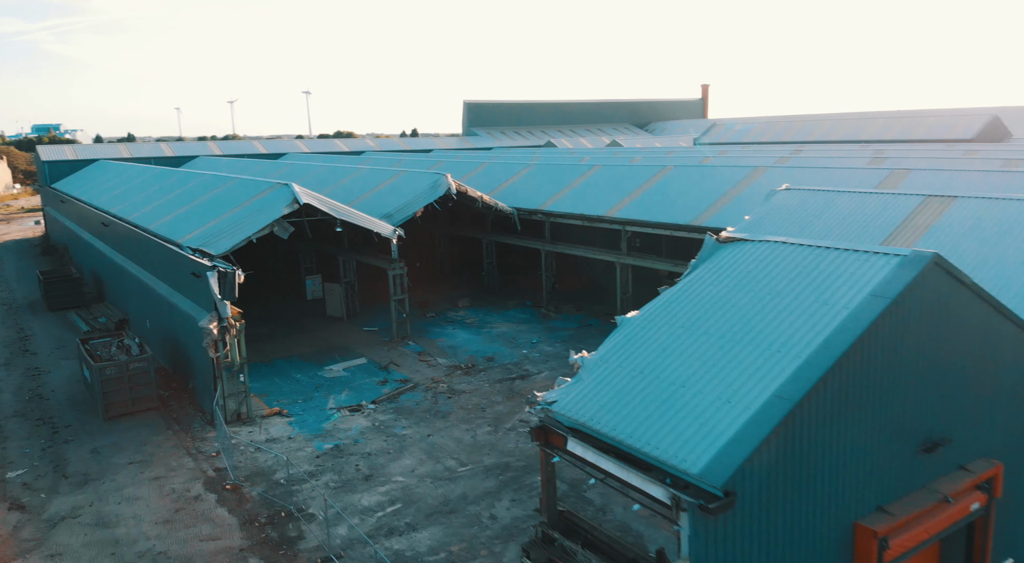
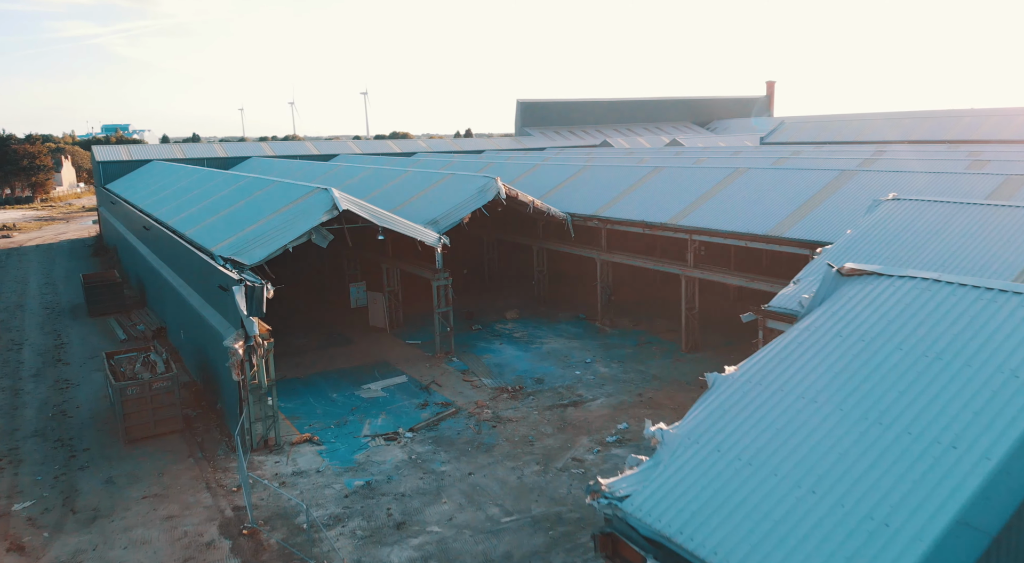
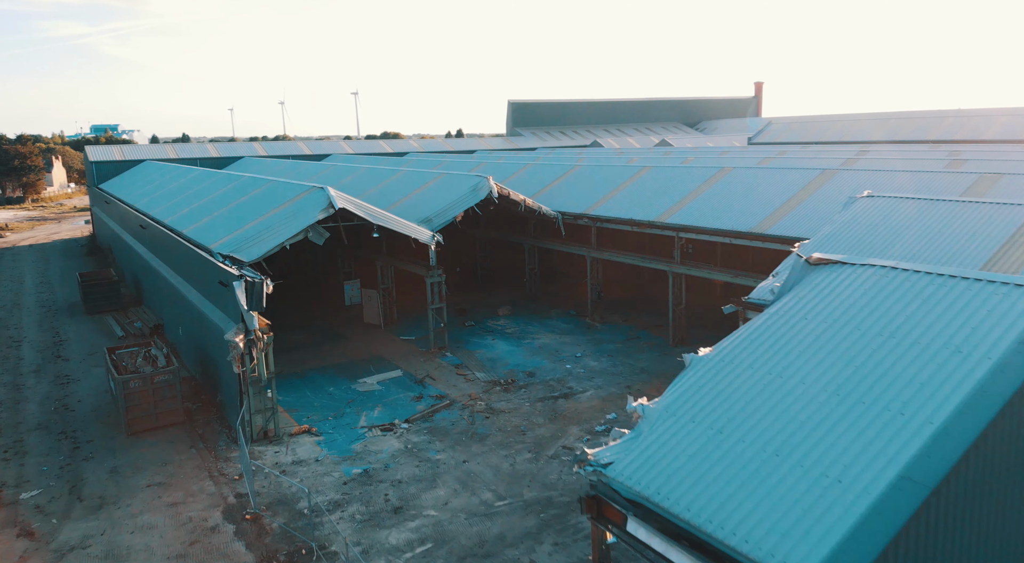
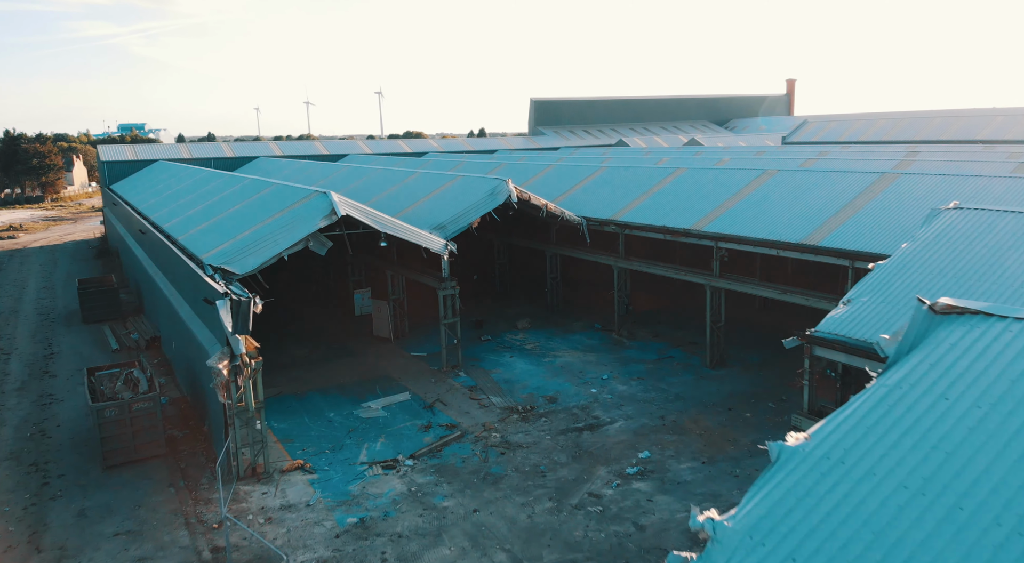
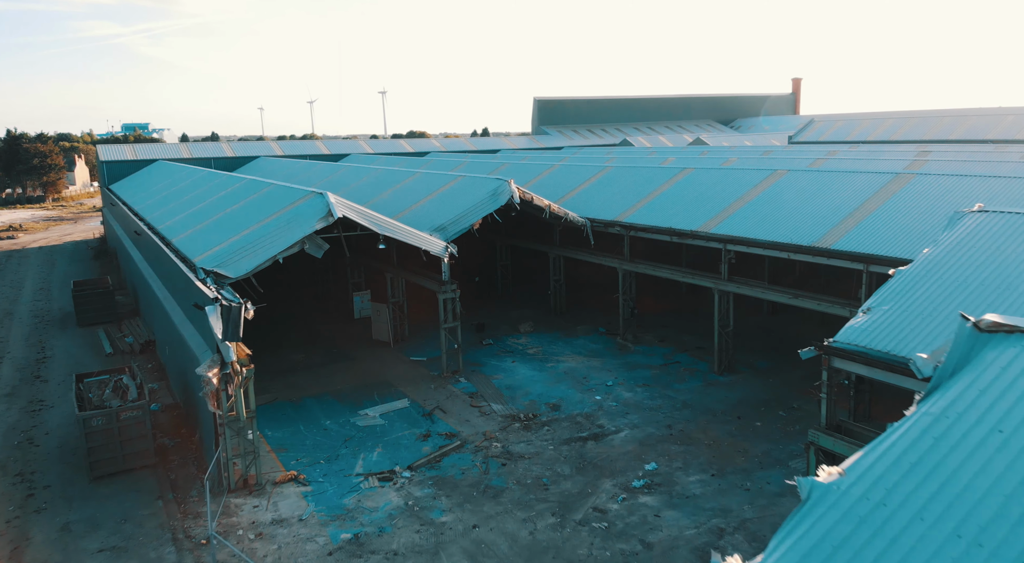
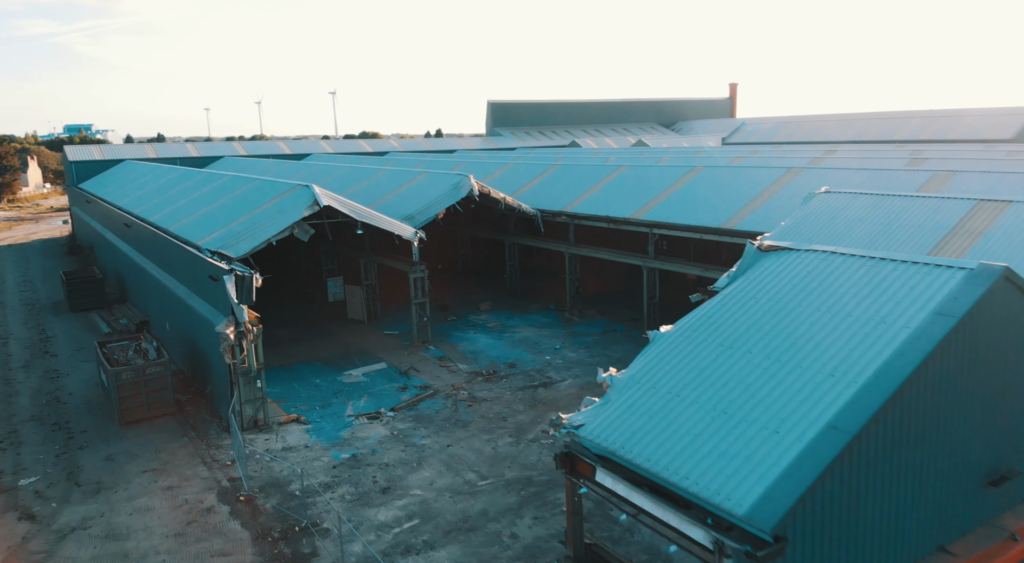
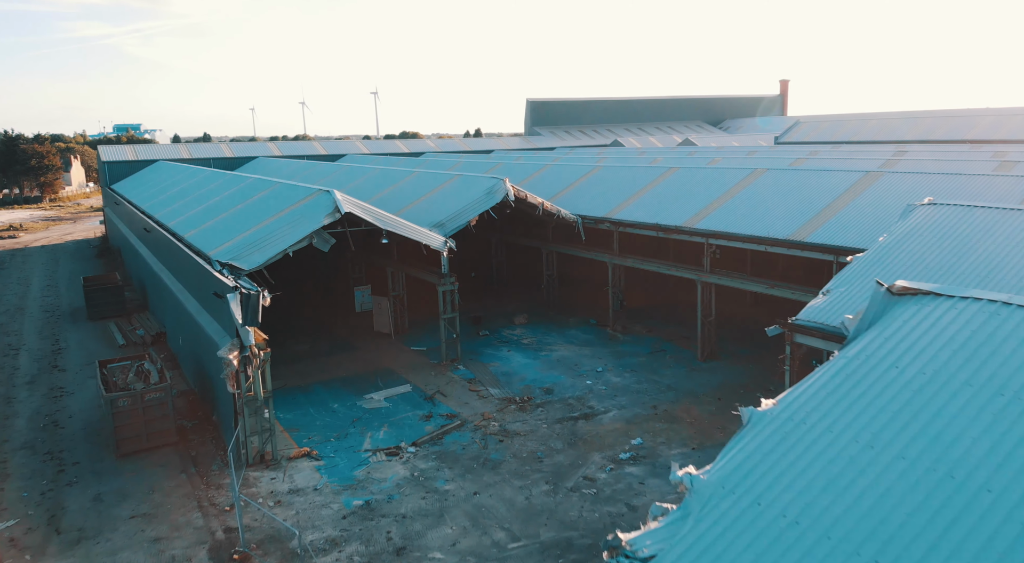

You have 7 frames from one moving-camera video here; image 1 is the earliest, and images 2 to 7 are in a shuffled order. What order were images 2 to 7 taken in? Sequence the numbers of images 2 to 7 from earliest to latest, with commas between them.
6, 3, 2, 7, 4, 5
